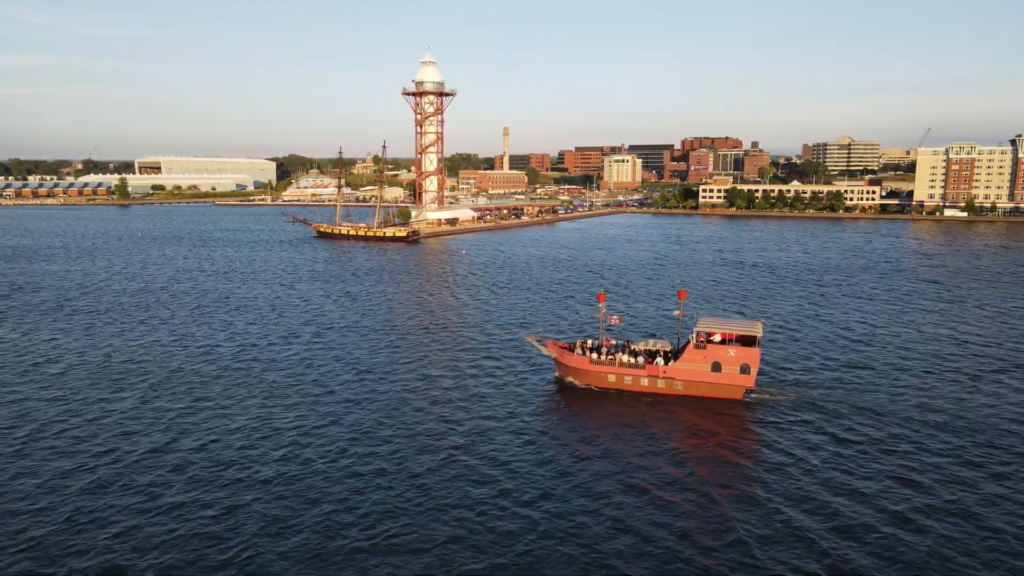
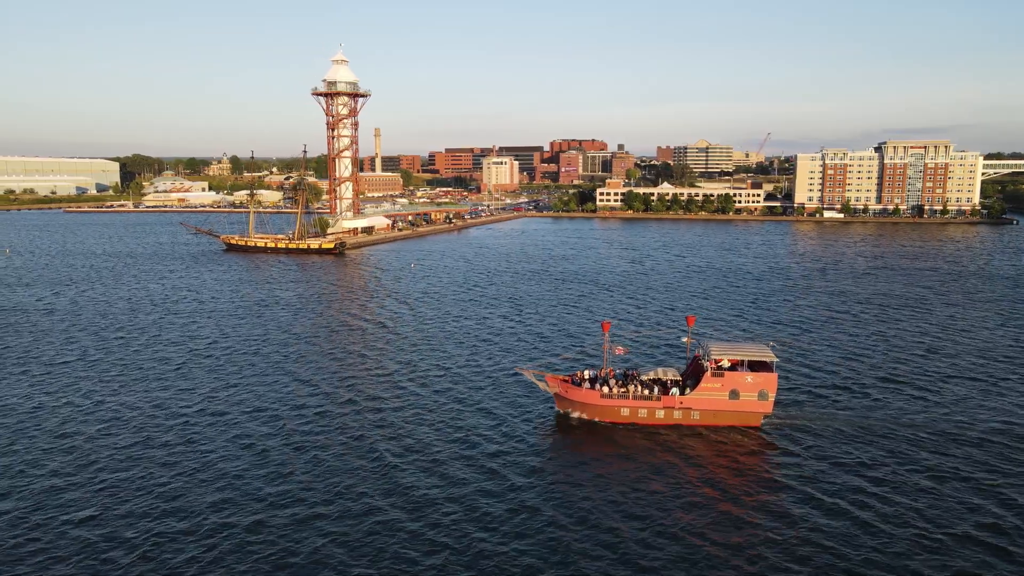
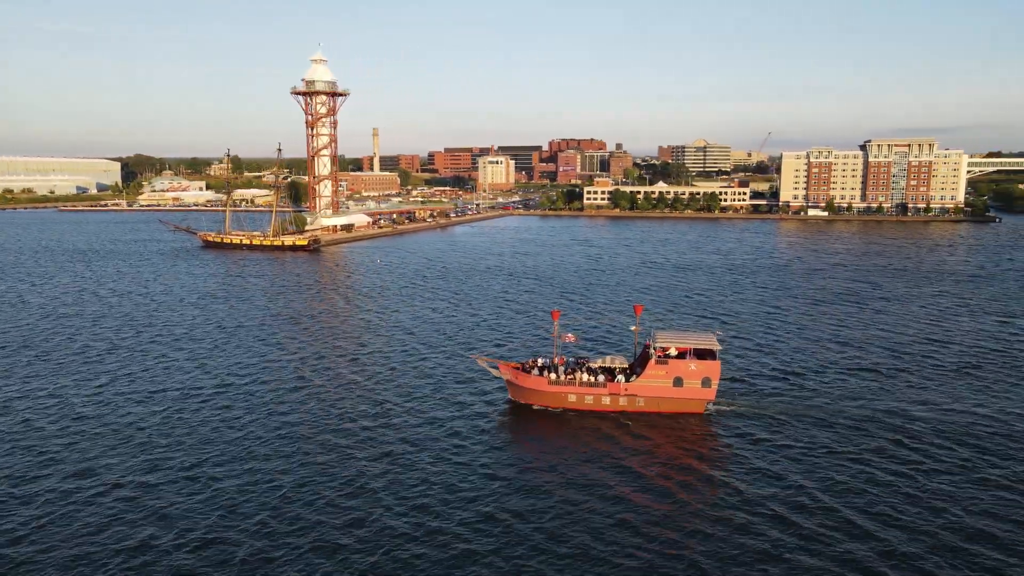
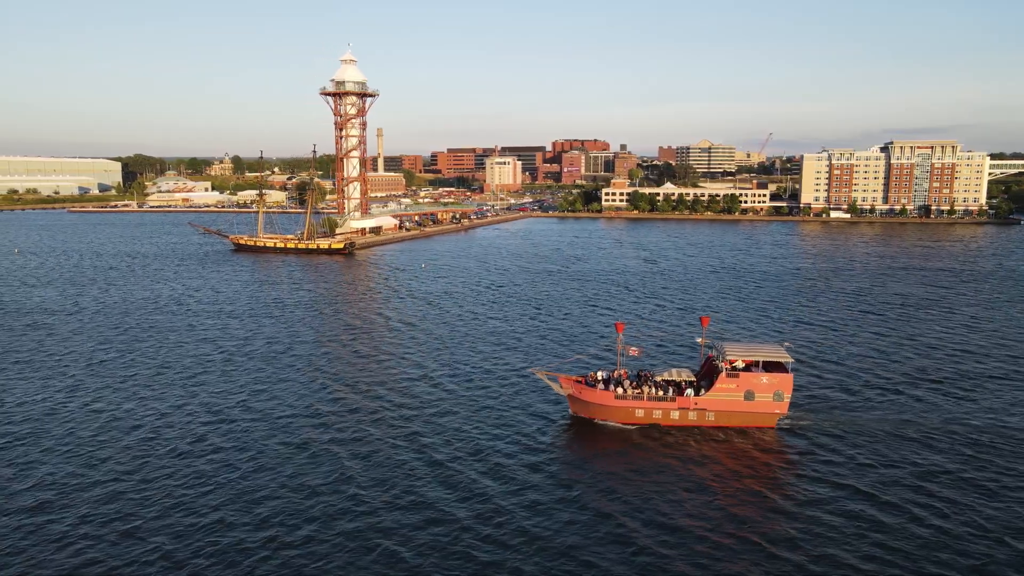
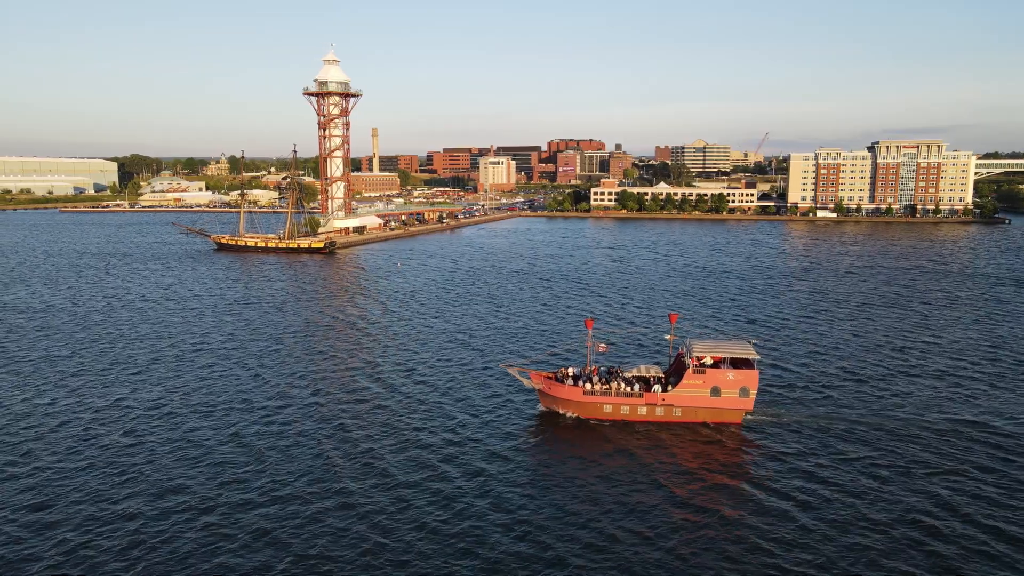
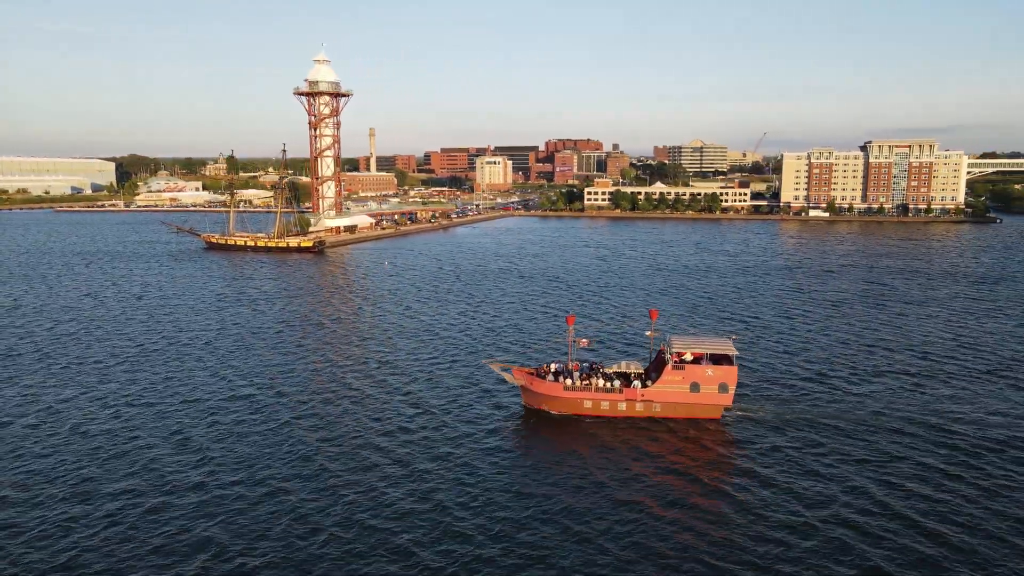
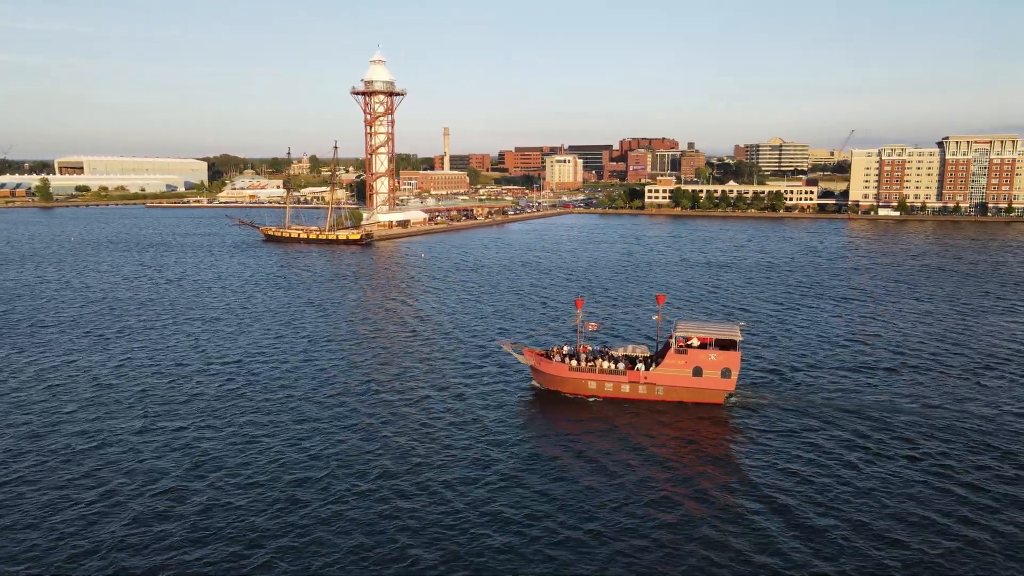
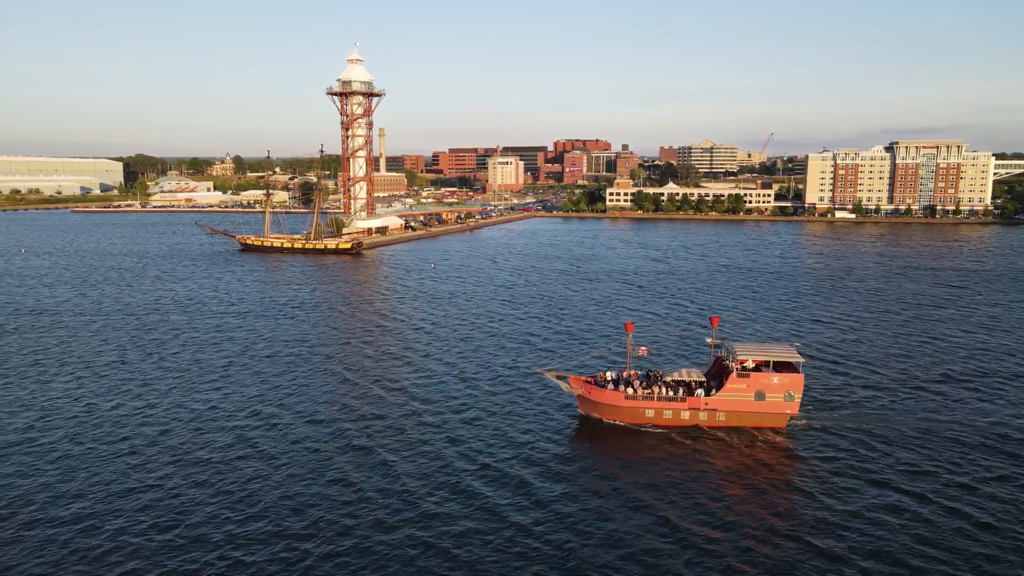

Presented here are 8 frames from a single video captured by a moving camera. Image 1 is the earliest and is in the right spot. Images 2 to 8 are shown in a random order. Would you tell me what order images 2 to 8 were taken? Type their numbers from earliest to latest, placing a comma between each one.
7, 3, 6, 5, 2, 4, 8
